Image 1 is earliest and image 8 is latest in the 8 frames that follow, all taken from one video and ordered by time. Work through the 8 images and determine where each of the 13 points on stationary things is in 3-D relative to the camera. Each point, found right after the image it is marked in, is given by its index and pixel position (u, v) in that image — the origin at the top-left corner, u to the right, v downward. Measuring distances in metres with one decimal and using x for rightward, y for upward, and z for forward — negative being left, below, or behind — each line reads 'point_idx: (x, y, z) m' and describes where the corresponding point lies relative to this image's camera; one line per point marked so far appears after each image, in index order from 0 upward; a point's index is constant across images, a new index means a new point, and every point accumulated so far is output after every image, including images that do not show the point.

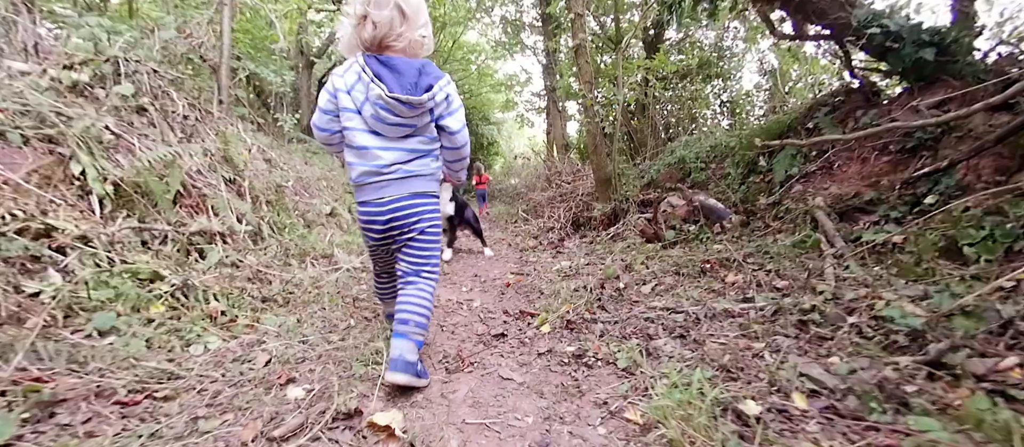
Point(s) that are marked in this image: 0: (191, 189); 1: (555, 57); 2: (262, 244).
0: (-2.9, +0.3, +3.8) m
1: (+1.2, +4.4, +11.4) m
2: (-2.3, -0.2, +4.0) m
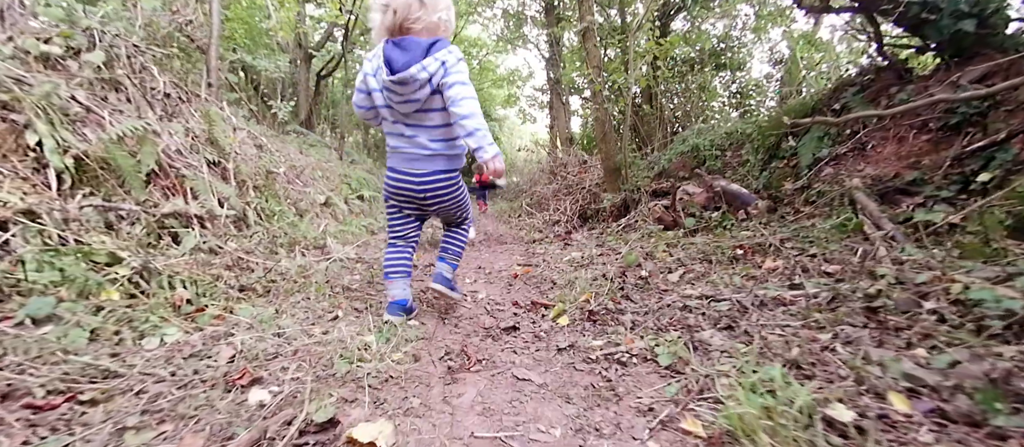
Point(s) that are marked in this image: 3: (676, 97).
0: (-2.8, +0.4, +3.4) m
1: (+1.2, +4.5, +11.0) m
2: (-2.3, -0.1, +3.6) m
3: (+3.4, +2.7, +8.9) m
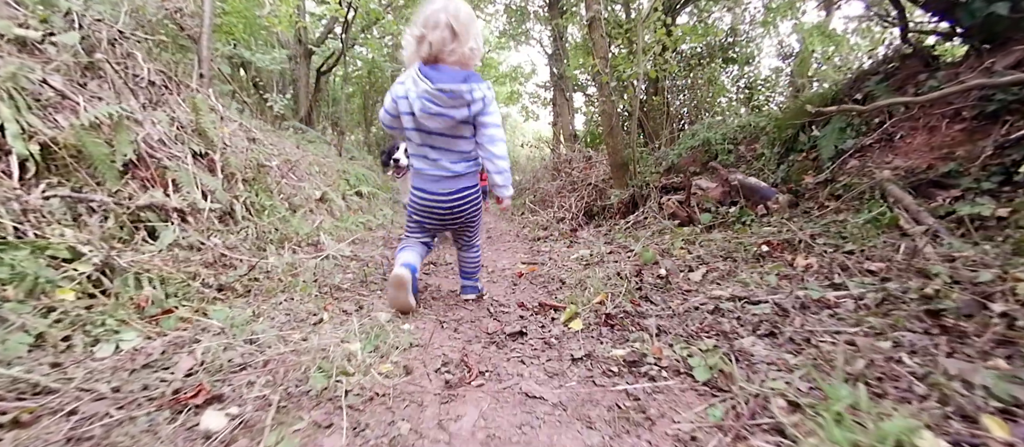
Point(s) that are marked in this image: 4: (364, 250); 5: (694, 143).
0: (-2.8, +0.5, +3.2) m
1: (+1.3, +4.6, +10.8) m
2: (-2.2, 0.0, +3.4) m
3: (+3.5, +2.7, +8.6) m
4: (-1.4, -0.3, +4.1) m
5: (+2.7, +1.2, +6.2) m
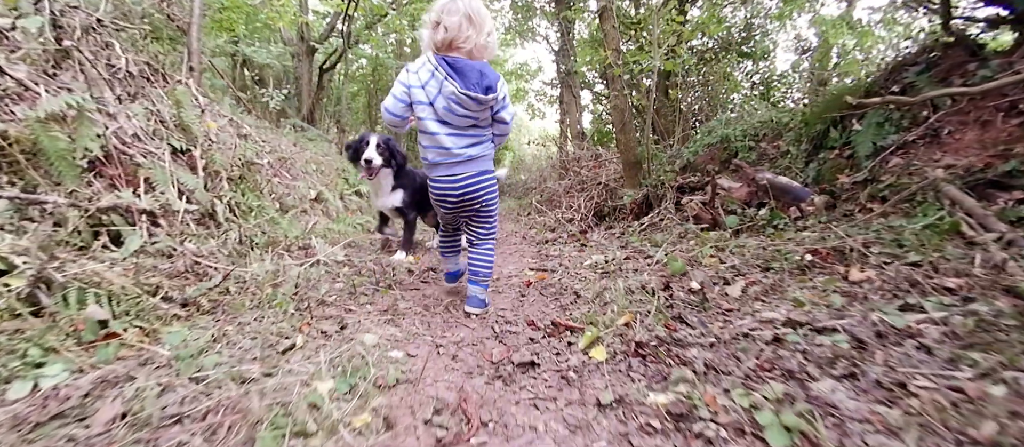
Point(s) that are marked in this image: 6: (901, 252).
0: (-2.7, +0.5, +2.9) m
1: (+1.5, +4.6, +10.4) m
2: (-2.2, 0.0, +3.1) m
3: (+3.6, +2.7, +8.3) m
4: (-1.4, -0.3, +3.8) m
5: (+2.8, +1.2, +5.8) m
6: (+2.2, -0.2, +2.3) m
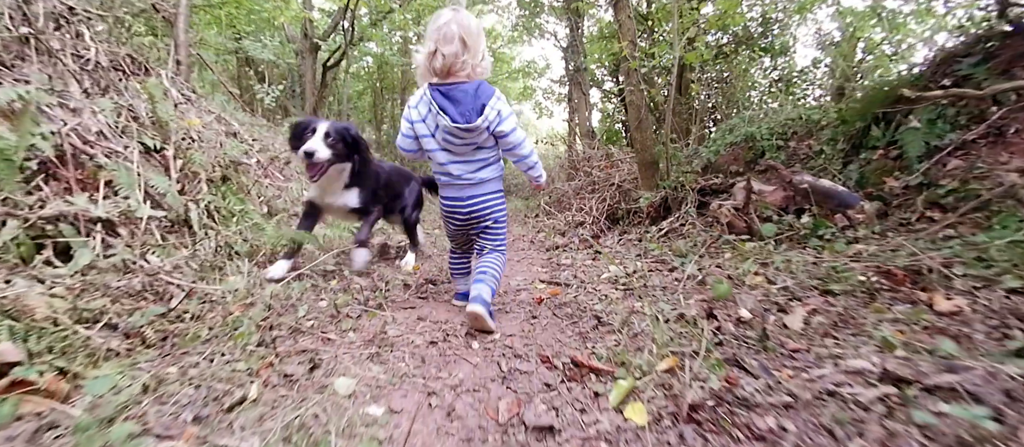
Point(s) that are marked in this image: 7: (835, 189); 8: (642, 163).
0: (-2.7, +0.4, +2.6) m
1: (+1.7, +4.5, +10.0) m
2: (-2.1, -0.1, +2.8) m
3: (+3.8, +2.6, +7.8) m
4: (-1.3, -0.3, +3.4) m
5: (+2.9, +1.1, +5.4) m
6: (+2.2, -0.2, +1.9) m
7: (+2.5, +0.3, +3.2) m
8: (+1.6, +0.8, +5.3) m
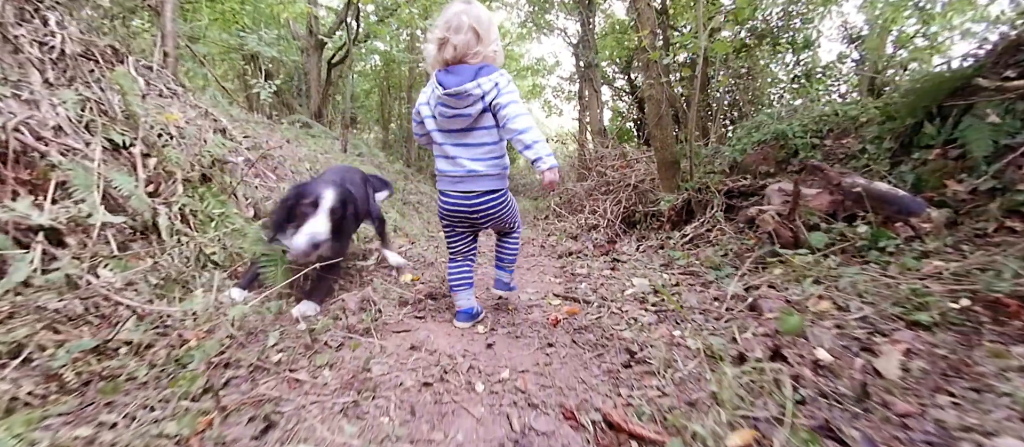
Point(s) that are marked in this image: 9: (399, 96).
0: (-2.6, +0.4, +2.2) m
1: (+1.9, +4.5, +9.6) m
2: (-2.1, -0.1, +2.4) m
3: (+3.9, +2.6, +7.4) m
4: (-1.2, -0.4, +3.1) m
5: (+3.0, +1.0, +5.0) m
6: (+2.3, -0.3, +1.5) m
7: (+2.5, +0.2, +2.8) m
8: (+1.7, +0.7, +4.9) m
9: (-4.0, +4.5, +14.9) m
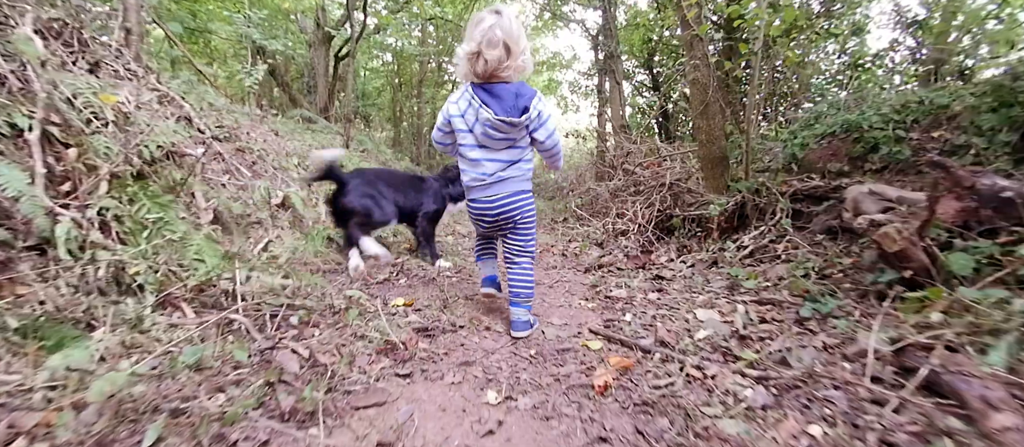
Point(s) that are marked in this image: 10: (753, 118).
0: (-2.5, +0.3, +1.6) m
1: (+2.2, +4.4, +8.8) m
2: (-2.0, -0.2, +1.8) m
3: (+4.2, +2.5, +6.6) m
4: (-1.1, -0.4, +2.4) m
5: (+3.2, +0.9, +4.2) m
6: (+2.3, -0.4, +0.7) m
7: (+2.7, +0.1, +2.0) m
8: (+1.9, +0.6, +4.2) m
9: (-3.5, +4.5, +14.3) m
10: (+2.3, +1.0, +4.0) m
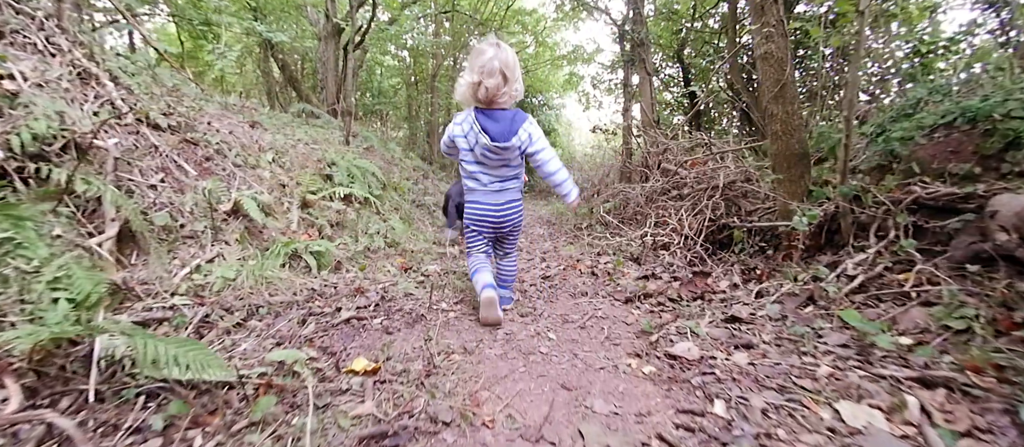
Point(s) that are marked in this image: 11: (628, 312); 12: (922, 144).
0: (-2.4, +0.3, +0.9) m
1: (+2.6, +4.3, +7.9) m
2: (-1.9, -0.3, +1.1) m
3: (+4.5, +2.3, +5.6) m
4: (-1.0, -0.5, +1.6) m
5: (+3.3, +0.8, +3.3) m
6: (+2.3, -0.5, -0.2) m
7: (+2.7, 0.0, +1.1) m
8: (+2.1, +0.5, +3.3) m
9: (-2.9, +4.4, +13.7) m
10: (+2.4, +0.9, +3.1) m
11: (+0.7, -0.6, +2.5) m
12: (+3.1, +0.6, +3.3) m
